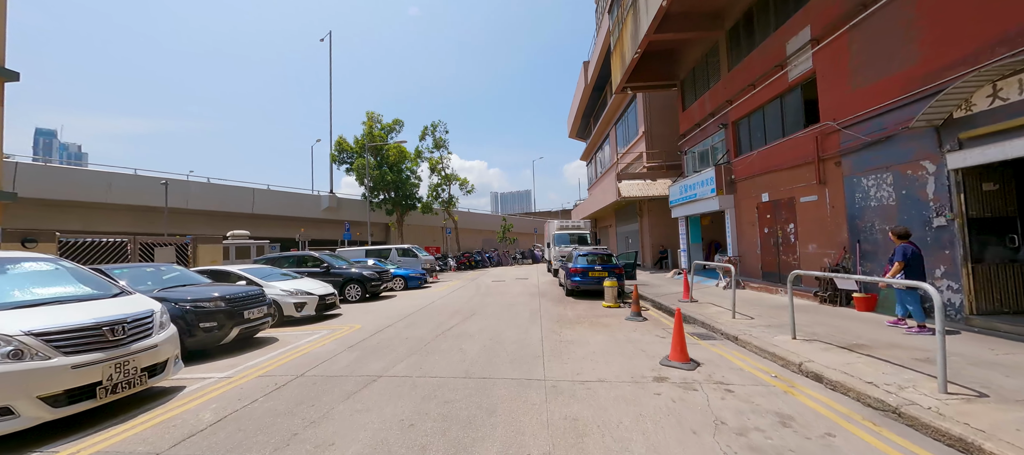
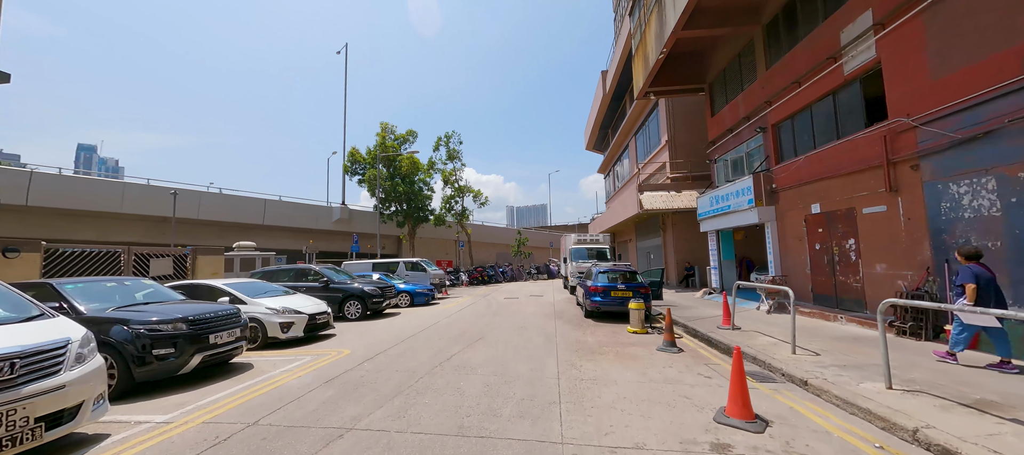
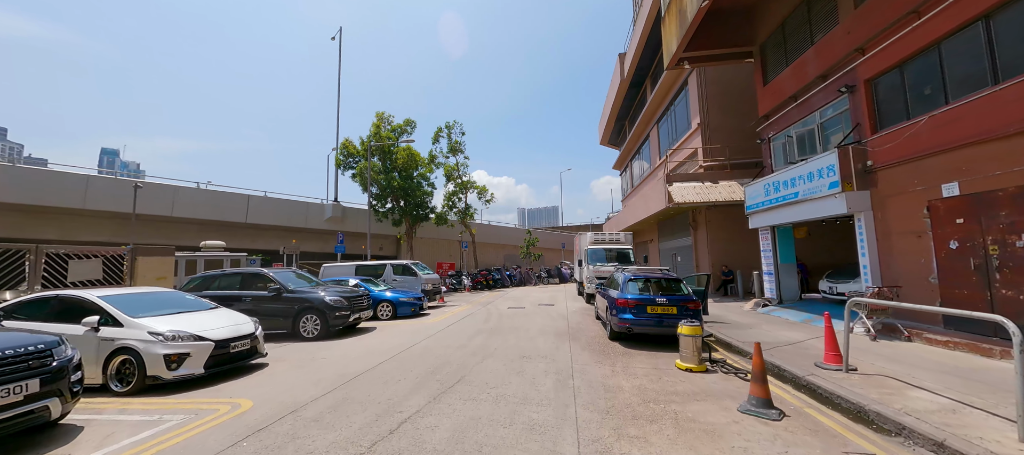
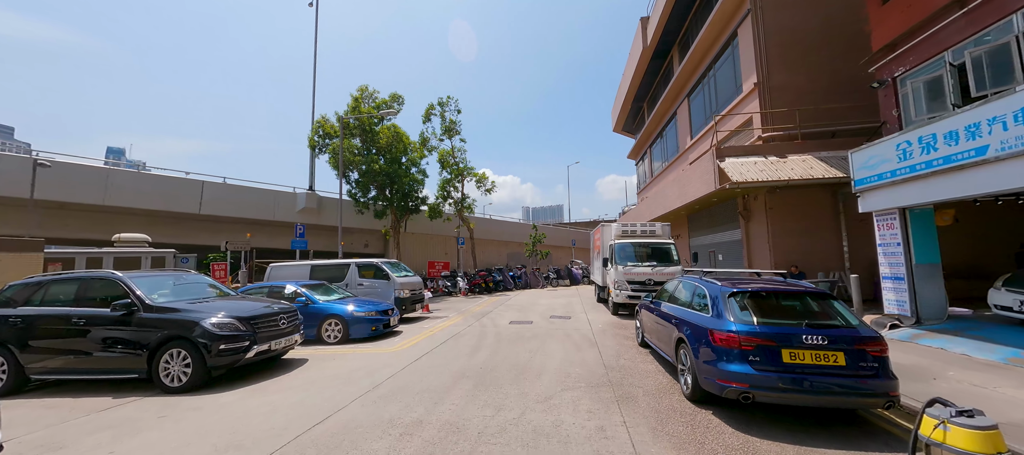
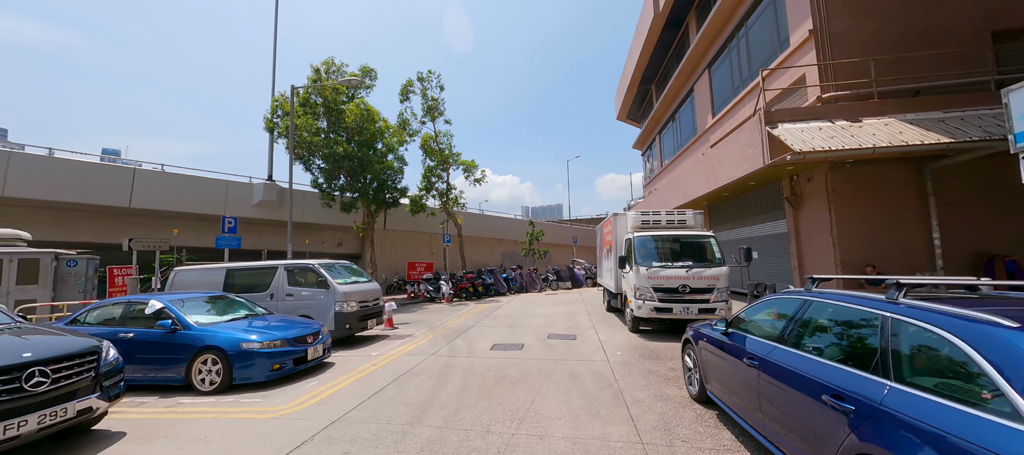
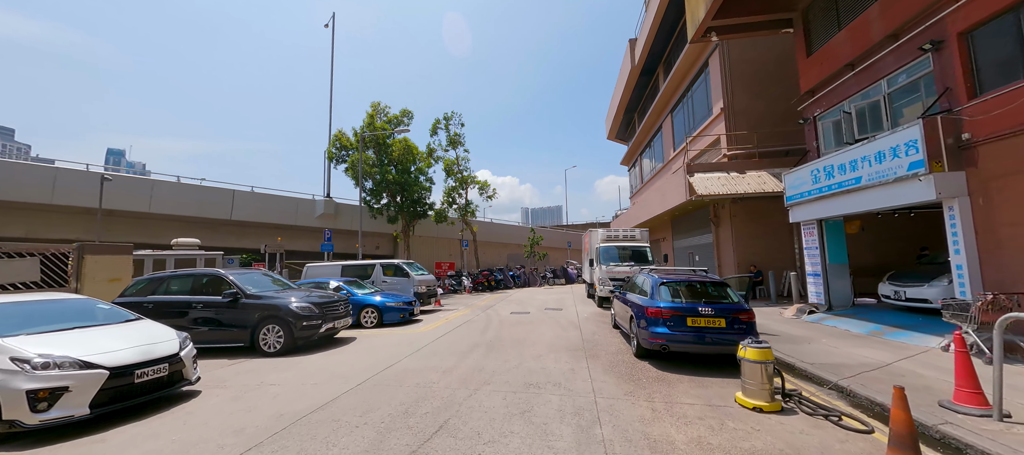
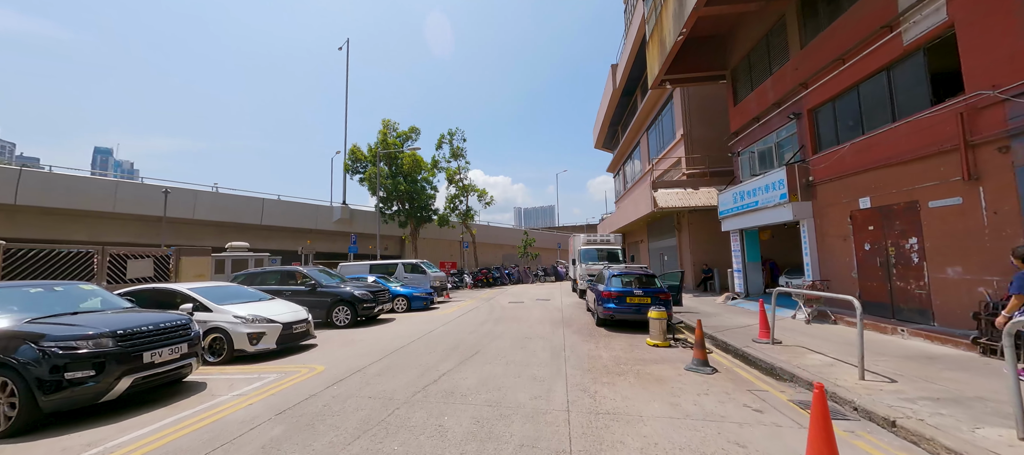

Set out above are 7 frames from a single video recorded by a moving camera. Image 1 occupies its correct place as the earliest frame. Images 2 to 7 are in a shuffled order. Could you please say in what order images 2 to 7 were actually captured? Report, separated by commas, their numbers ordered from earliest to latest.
2, 7, 3, 6, 4, 5
